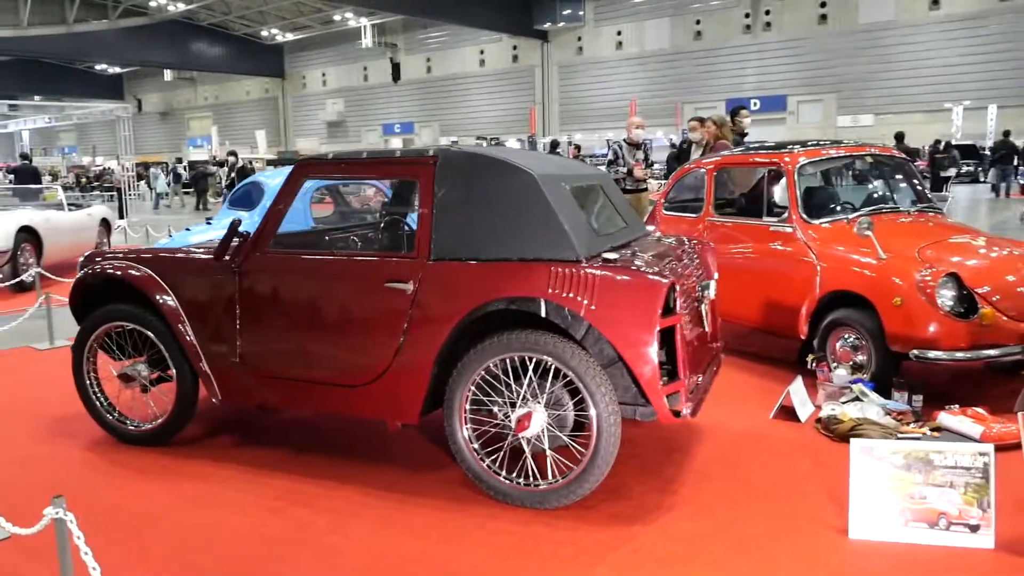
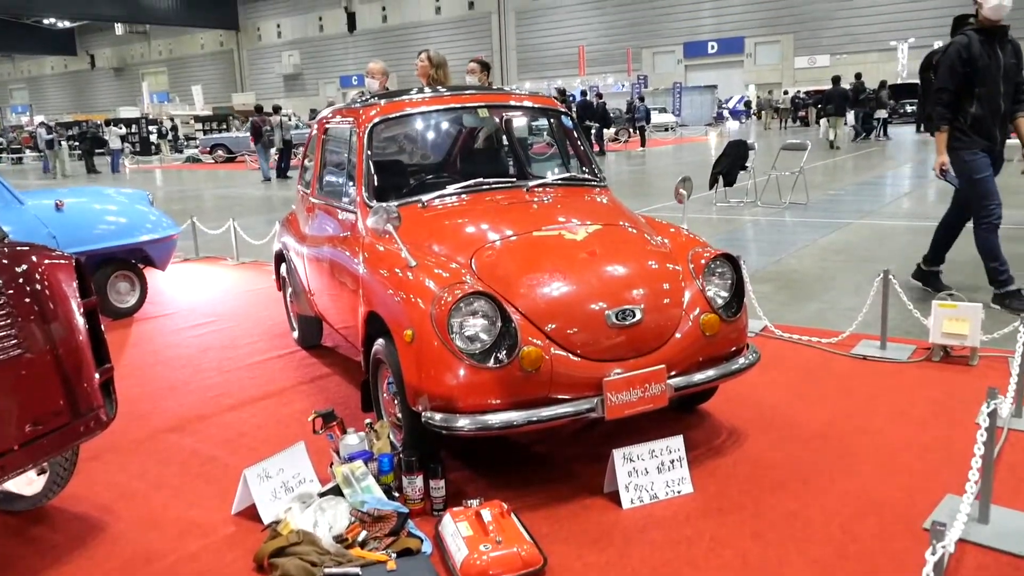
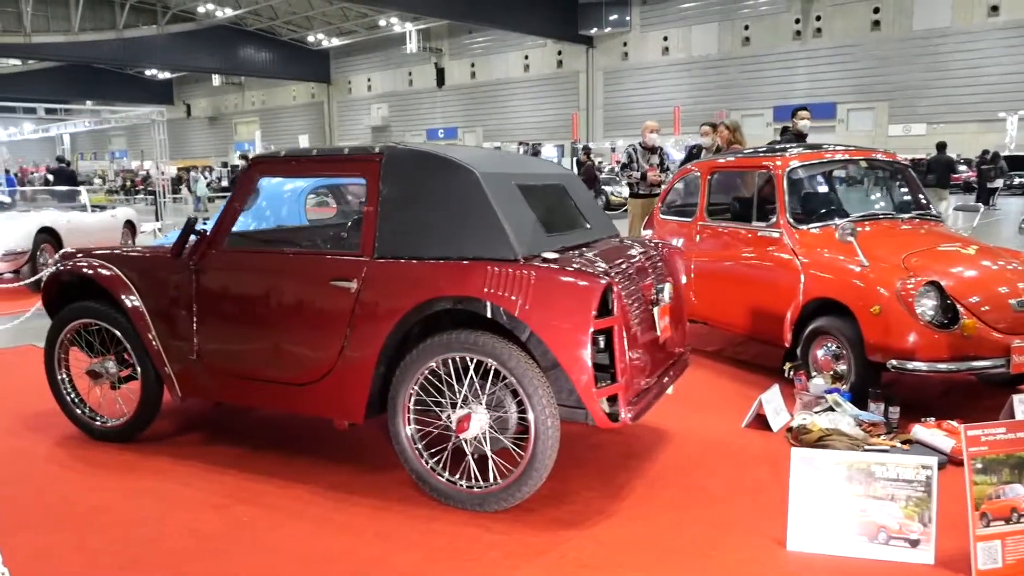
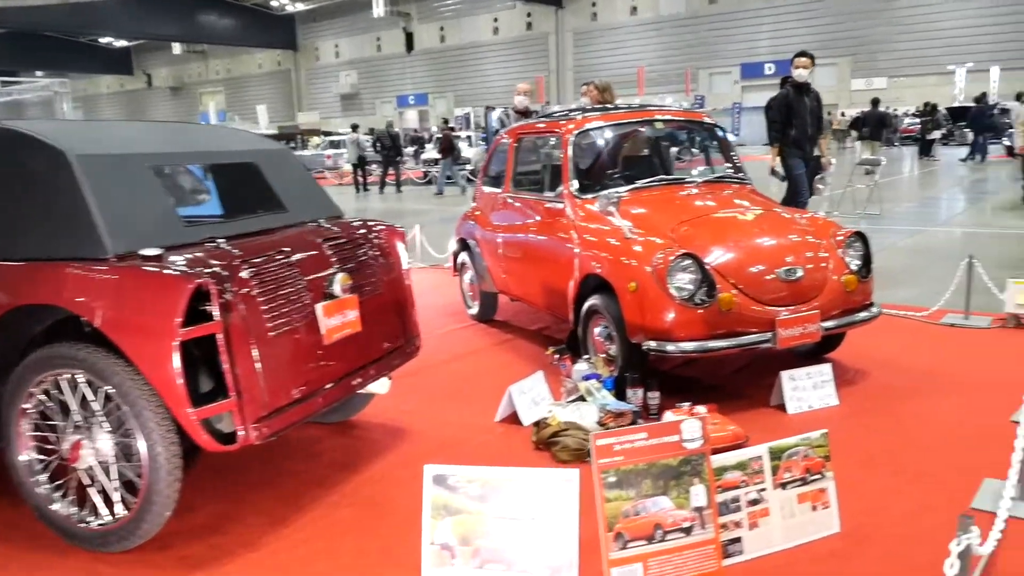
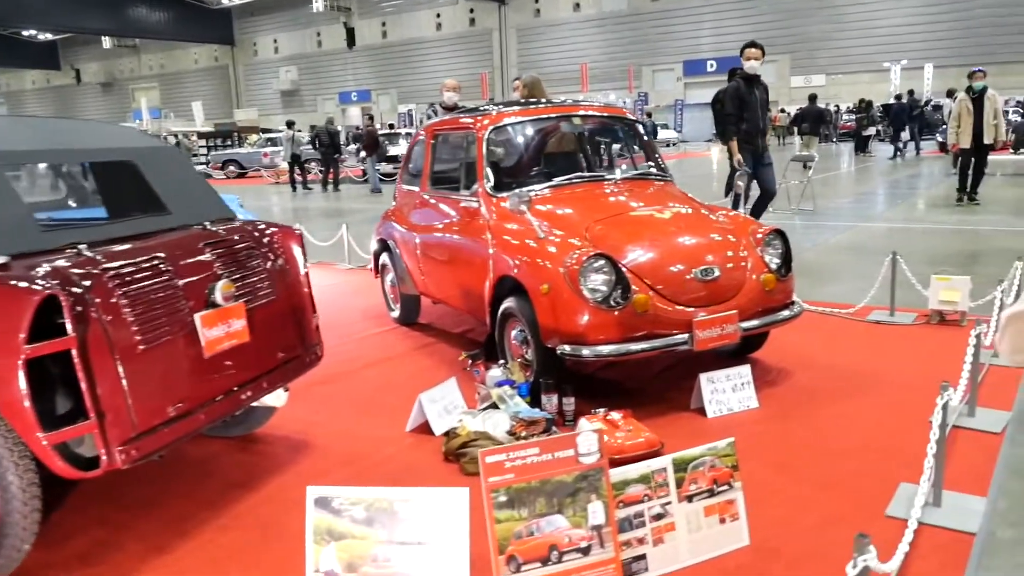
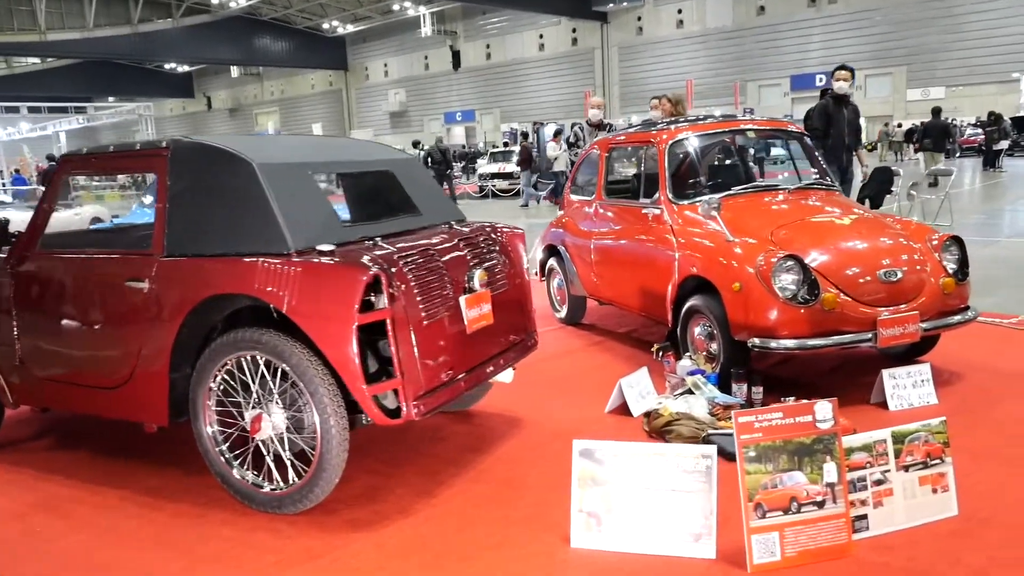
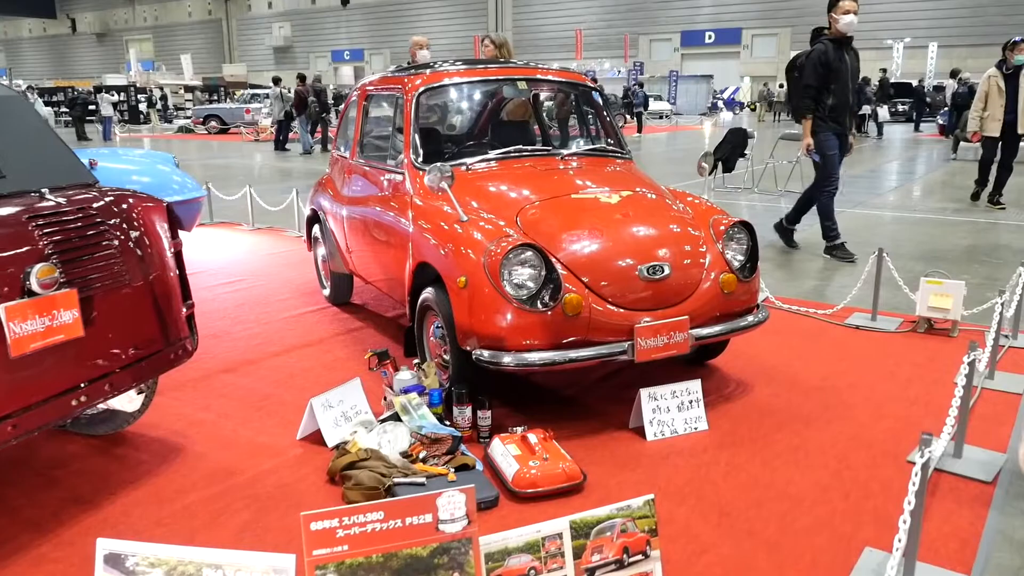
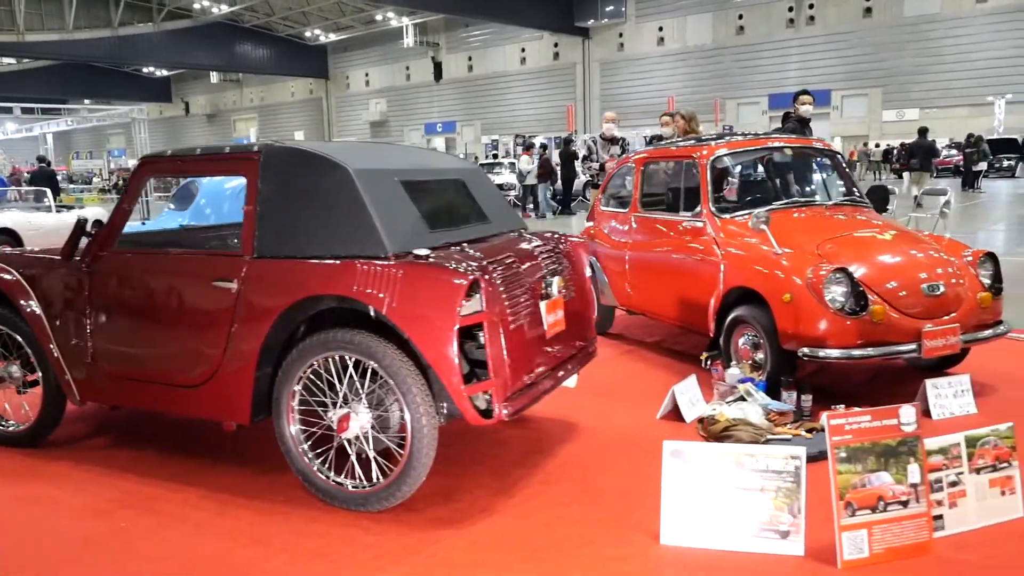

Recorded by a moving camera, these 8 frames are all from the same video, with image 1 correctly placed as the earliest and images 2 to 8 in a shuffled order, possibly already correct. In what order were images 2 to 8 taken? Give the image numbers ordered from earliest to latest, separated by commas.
3, 8, 6, 4, 5, 7, 2
